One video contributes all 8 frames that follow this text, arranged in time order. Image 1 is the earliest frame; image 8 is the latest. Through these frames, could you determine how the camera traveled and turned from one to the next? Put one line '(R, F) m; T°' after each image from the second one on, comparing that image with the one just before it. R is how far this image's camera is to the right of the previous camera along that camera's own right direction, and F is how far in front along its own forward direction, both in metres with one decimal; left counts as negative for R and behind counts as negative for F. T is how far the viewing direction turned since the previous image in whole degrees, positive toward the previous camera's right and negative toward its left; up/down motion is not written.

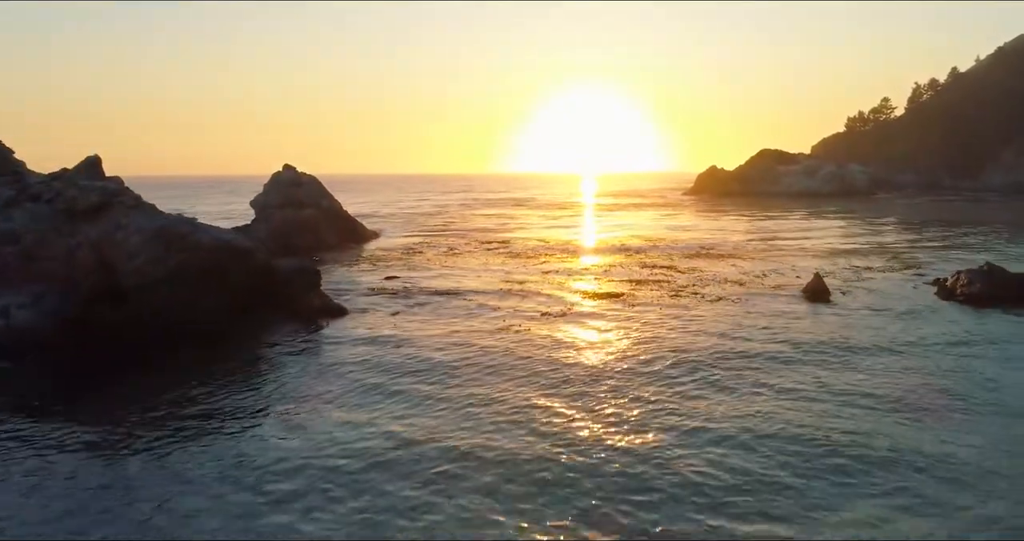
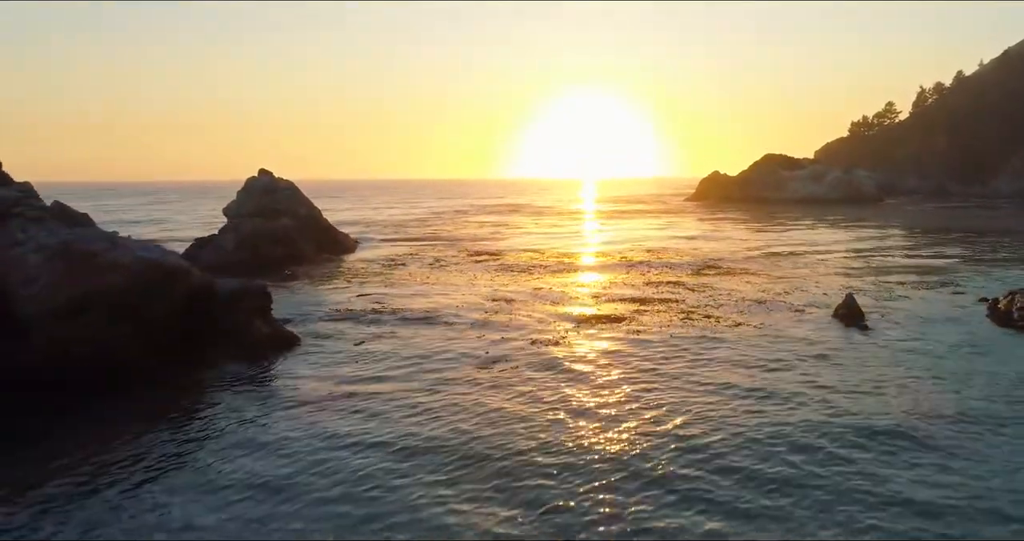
(+0.2, +3.1) m; 0°
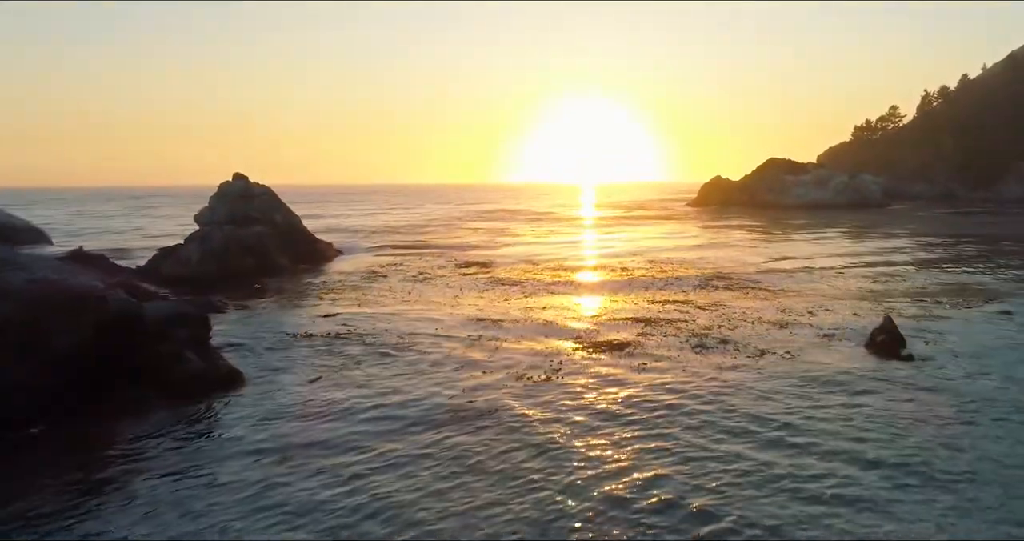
(+0.2, +2.8) m; 0°
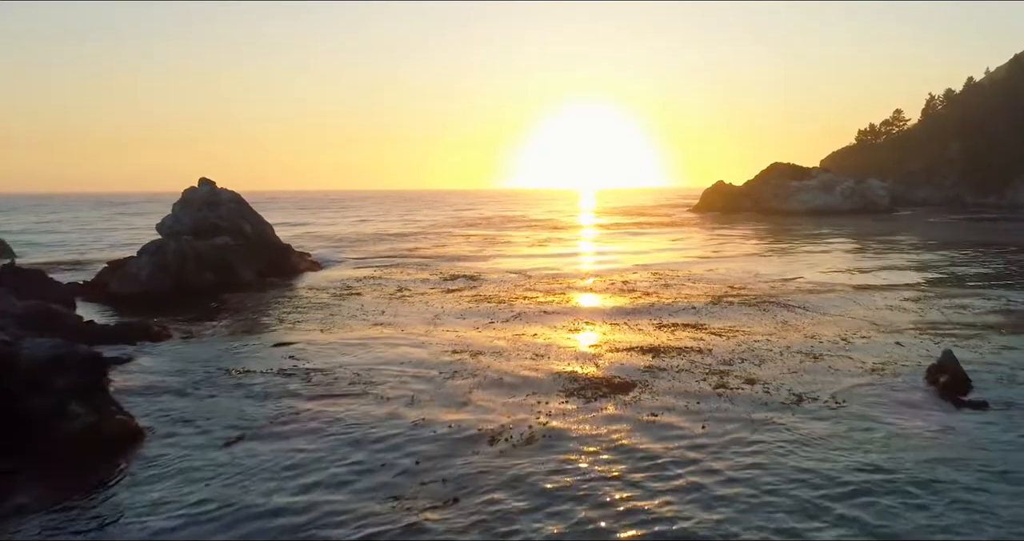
(+0.2, +3.2) m; 0°
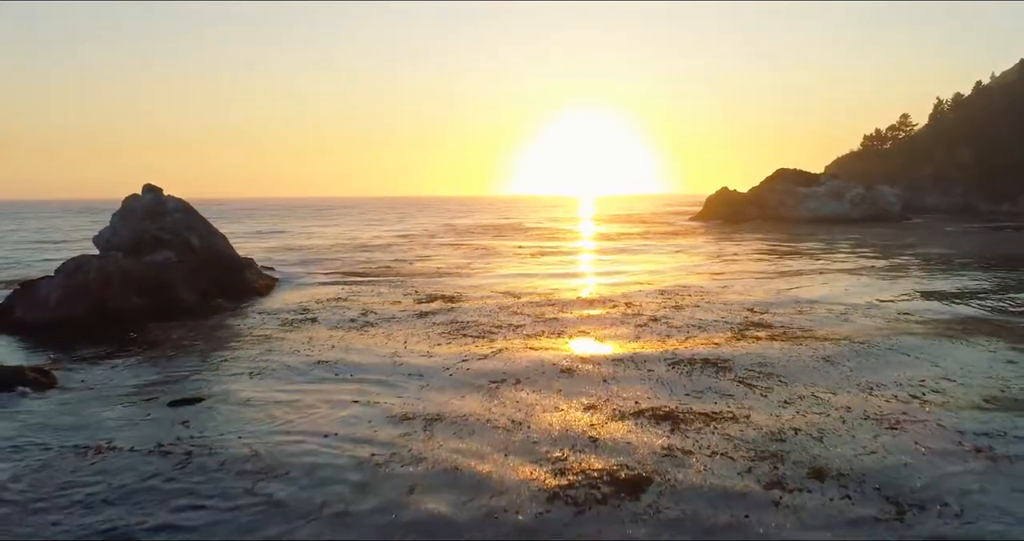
(+0.3, +4.3) m; 0°
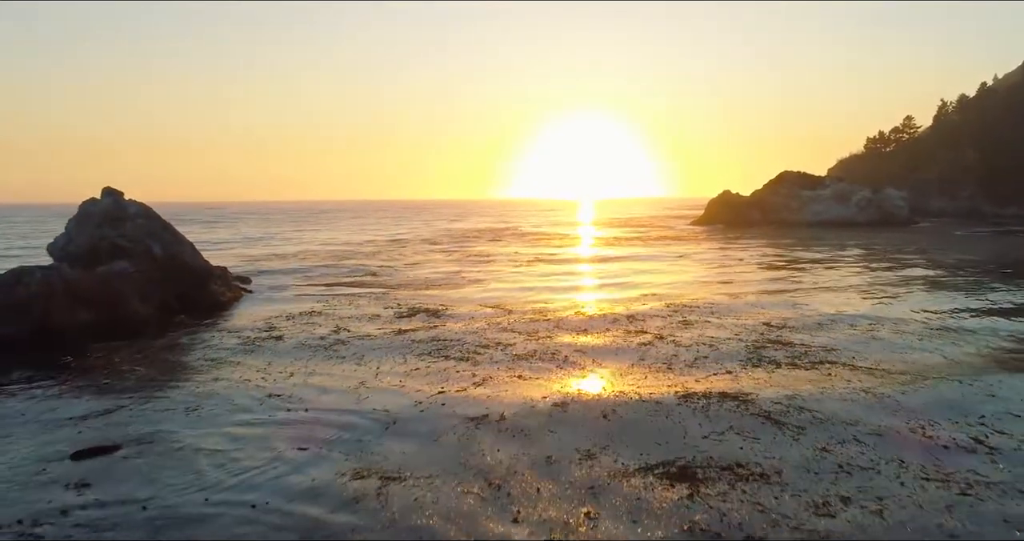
(+0.2, +2.5) m; 0°
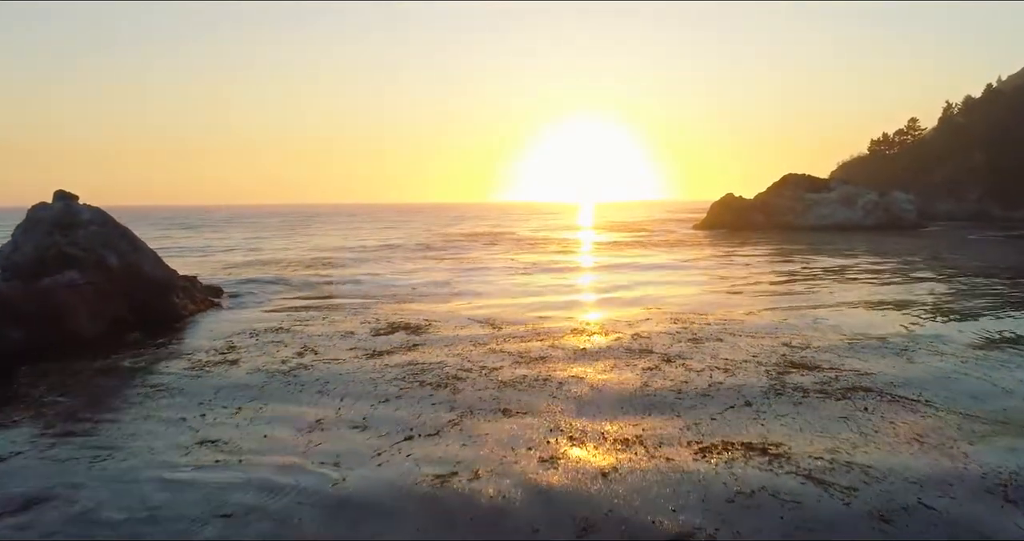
(+0.2, +2.5) m; 0°
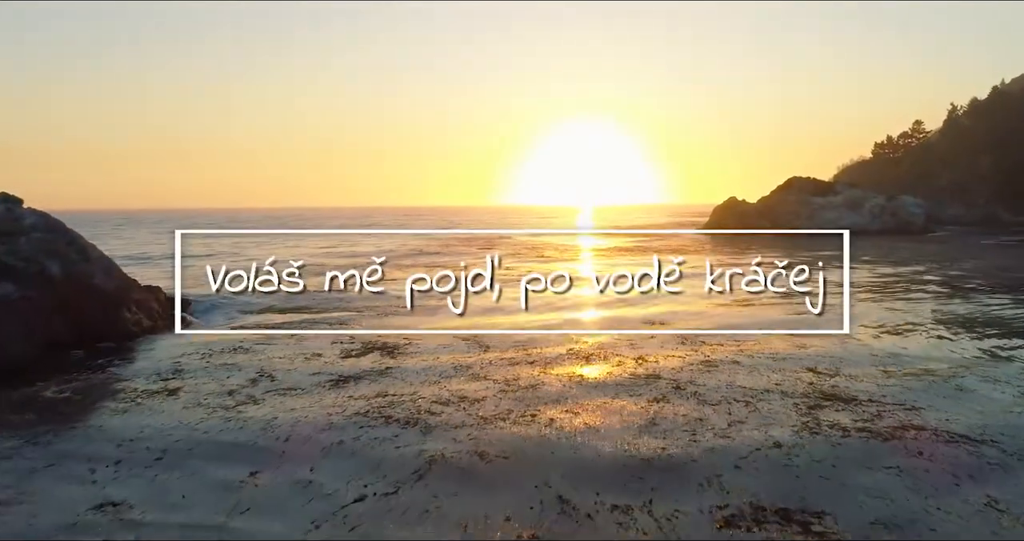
(+0.2, +2.5) m; 0°
